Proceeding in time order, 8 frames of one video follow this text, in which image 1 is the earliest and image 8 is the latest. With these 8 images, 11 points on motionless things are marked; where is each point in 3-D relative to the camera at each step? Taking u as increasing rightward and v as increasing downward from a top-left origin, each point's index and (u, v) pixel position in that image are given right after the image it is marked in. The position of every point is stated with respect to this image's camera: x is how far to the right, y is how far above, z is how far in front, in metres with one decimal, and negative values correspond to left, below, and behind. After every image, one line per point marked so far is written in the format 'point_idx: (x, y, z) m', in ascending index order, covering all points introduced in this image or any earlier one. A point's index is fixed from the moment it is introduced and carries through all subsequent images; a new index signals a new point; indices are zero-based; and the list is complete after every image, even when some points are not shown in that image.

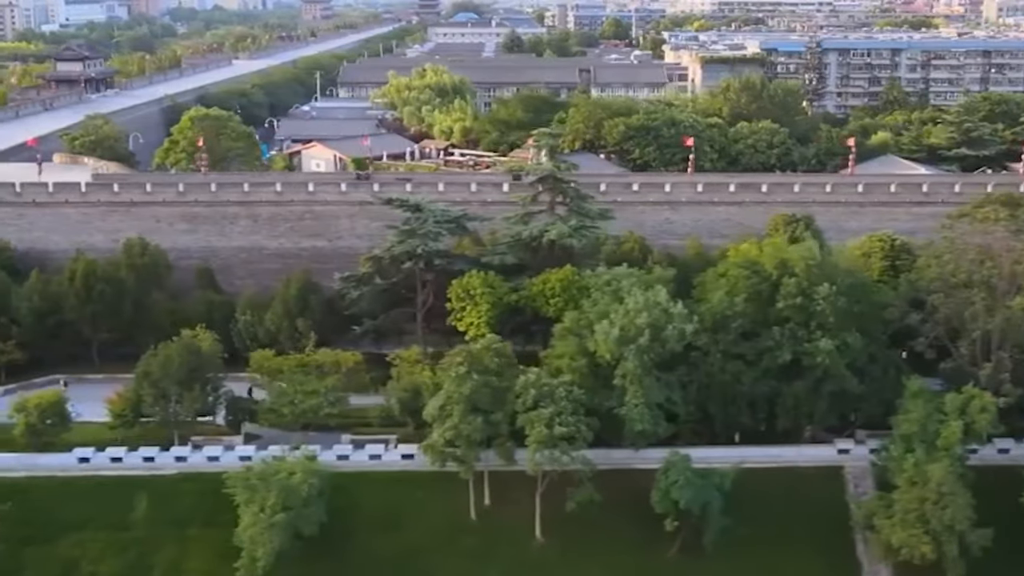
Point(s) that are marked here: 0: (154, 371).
0: (-3.0, -0.7, +15.7) m
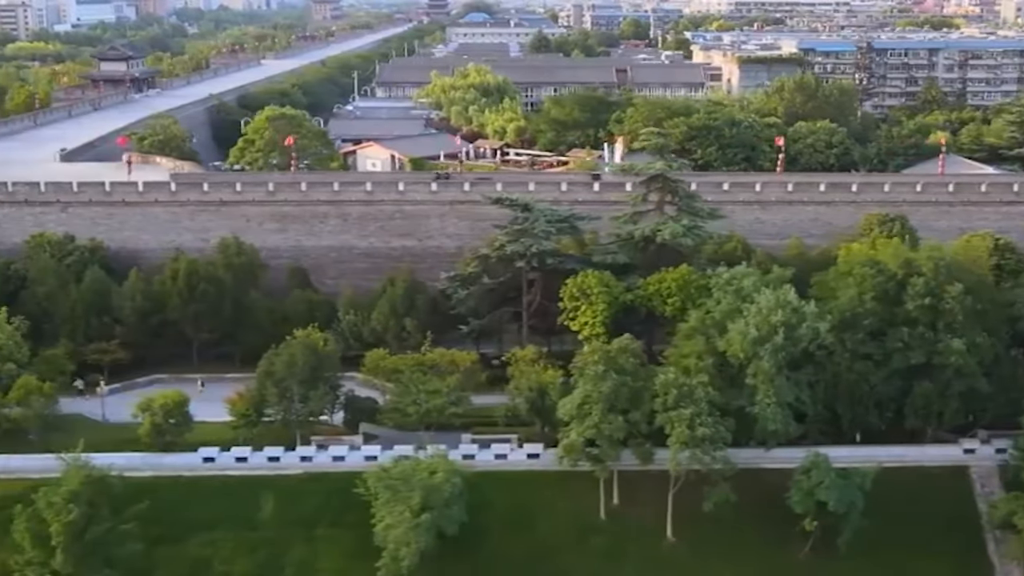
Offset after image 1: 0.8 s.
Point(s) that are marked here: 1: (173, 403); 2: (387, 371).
0: (-2.0, -0.7, +15.7) m
1: (-2.8, -1.0, +15.6) m
2: (-1.1, -0.7, +16.6) m
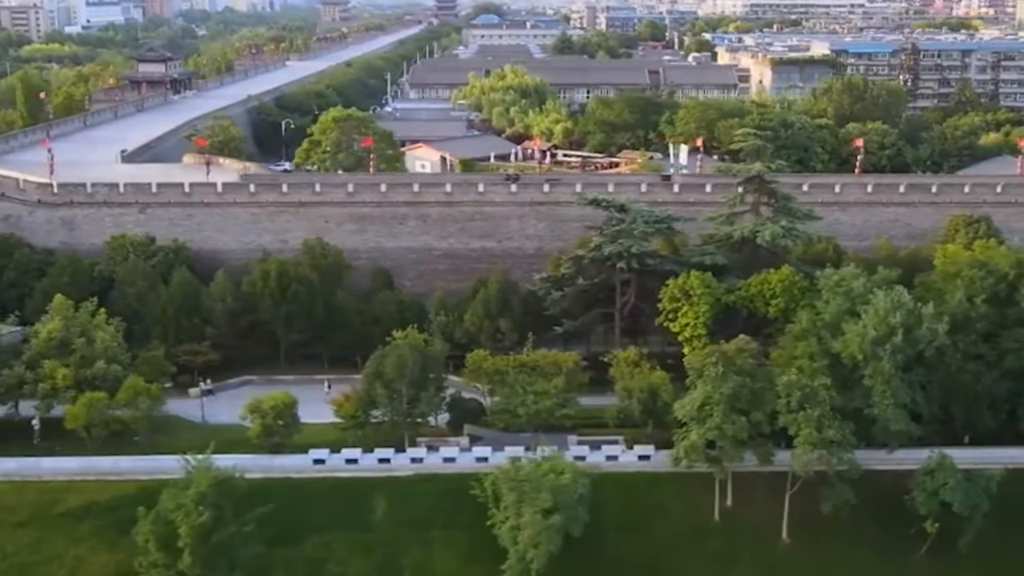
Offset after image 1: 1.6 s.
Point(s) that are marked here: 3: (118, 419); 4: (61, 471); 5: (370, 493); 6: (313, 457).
0: (-1.0, -0.7, +15.6) m
1: (-1.9, -1.0, +15.6) m
2: (-0.2, -0.7, +16.5) m
3: (-3.3, -1.1, +15.6) m
4: (-3.8, -1.5, +15.6) m
5: (-1.2, -1.7, +15.3) m
6: (-1.7, -1.4, +15.6) m
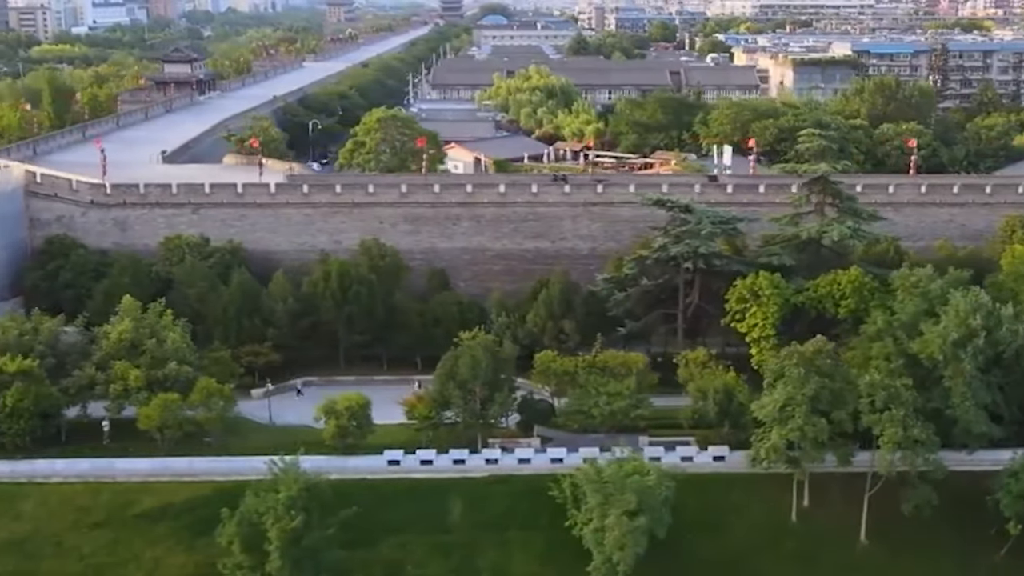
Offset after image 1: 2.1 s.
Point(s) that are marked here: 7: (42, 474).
0: (-0.4, -0.7, +15.6) m
1: (-1.3, -1.0, +15.6) m
2: (+0.4, -0.8, +16.5) m
3: (-2.7, -1.1, +15.6) m
4: (-3.1, -1.5, +15.5) m
5: (-0.5, -1.7, +15.3) m
6: (-1.0, -1.4, +15.5) m
7: (-3.9, -1.6, +15.5) m
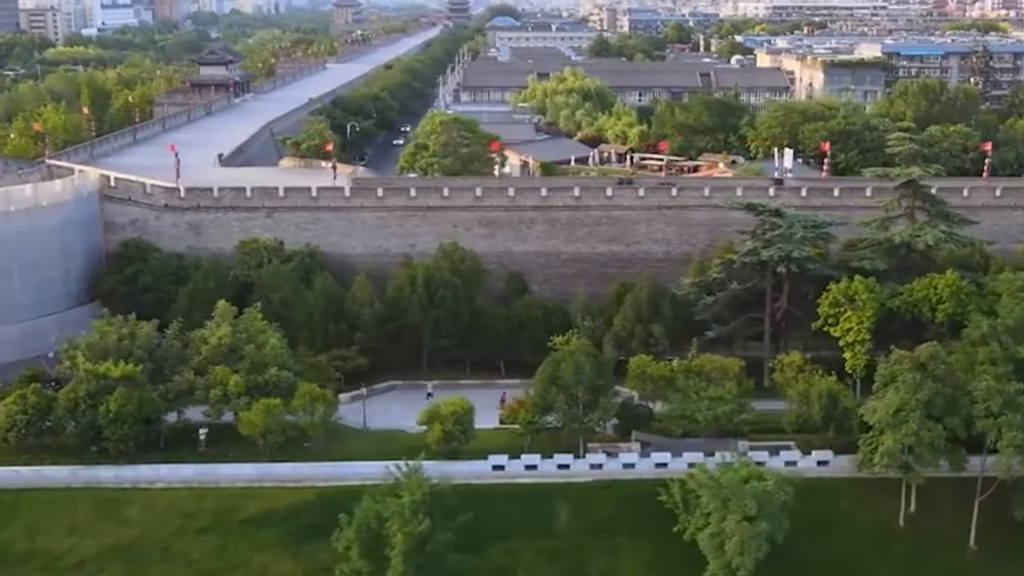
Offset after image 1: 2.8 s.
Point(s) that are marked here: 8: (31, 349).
0: (+0.5, -0.8, +15.6) m
1: (-0.4, -1.0, +15.5) m
2: (+1.3, -0.8, +16.5) m
3: (-1.8, -1.1, +15.5) m
4: (-2.3, -1.6, +15.5) m
5: (+0.3, -1.7, +15.2) m
6: (-0.2, -1.5, +15.5) m
7: (-3.0, -1.6, +15.4) m
8: (-5.0, -0.6, +19.3) m
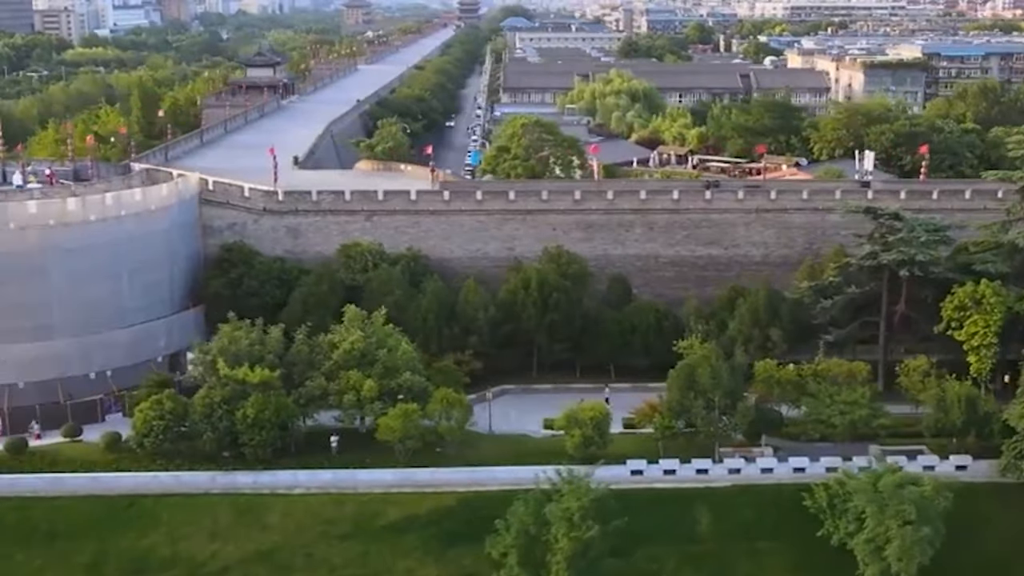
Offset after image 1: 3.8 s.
0: (+1.6, -0.8, +15.6) m
1: (+0.7, -1.1, +15.5) m
2: (+2.4, -0.8, +16.5) m
3: (-0.7, -1.2, +15.5) m
4: (-1.1, -1.6, +15.5) m
5: (+1.5, -1.8, +15.2) m
6: (+1.0, -1.5, +15.5) m
7: (-1.9, -1.6, +15.4) m
8: (-3.9, -0.7, +19.2) m
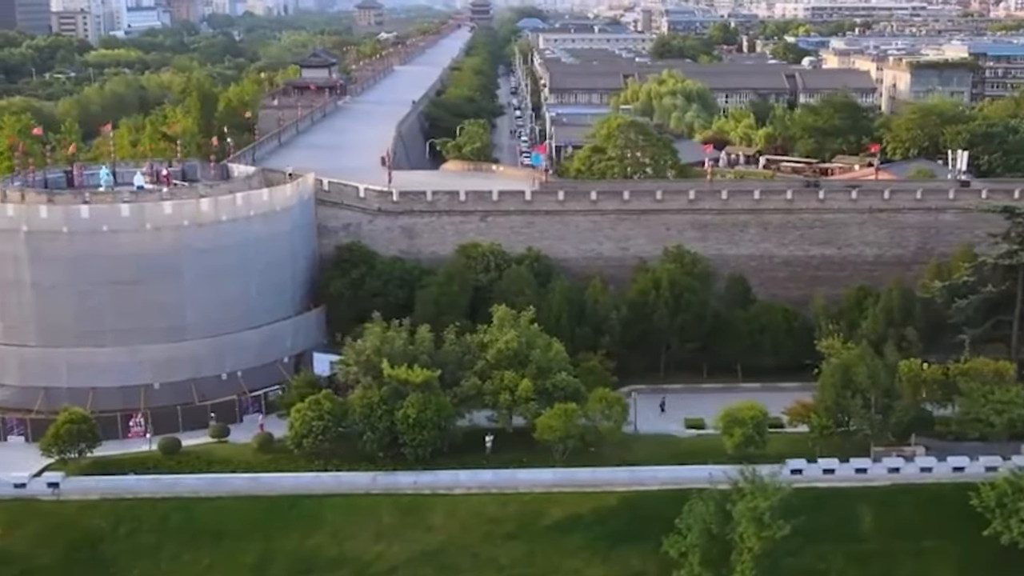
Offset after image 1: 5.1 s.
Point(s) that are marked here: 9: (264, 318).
0: (+2.9, -0.8, +15.6) m
1: (+2.1, -1.1, +15.5) m
2: (+3.8, -0.8, +16.5) m
3: (+0.7, -1.2, +15.5) m
4: (+0.2, -1.6, +15.5) m
5: (+2.8, -1.8, +15.2) m
6: (+2.3, -1.5, +15.5) m
7: (-0.6, -1.6, +15.4) m
8: (-2.5, -0.7, +19.2) m
9: (-2.6, -0.3, +19.3) m
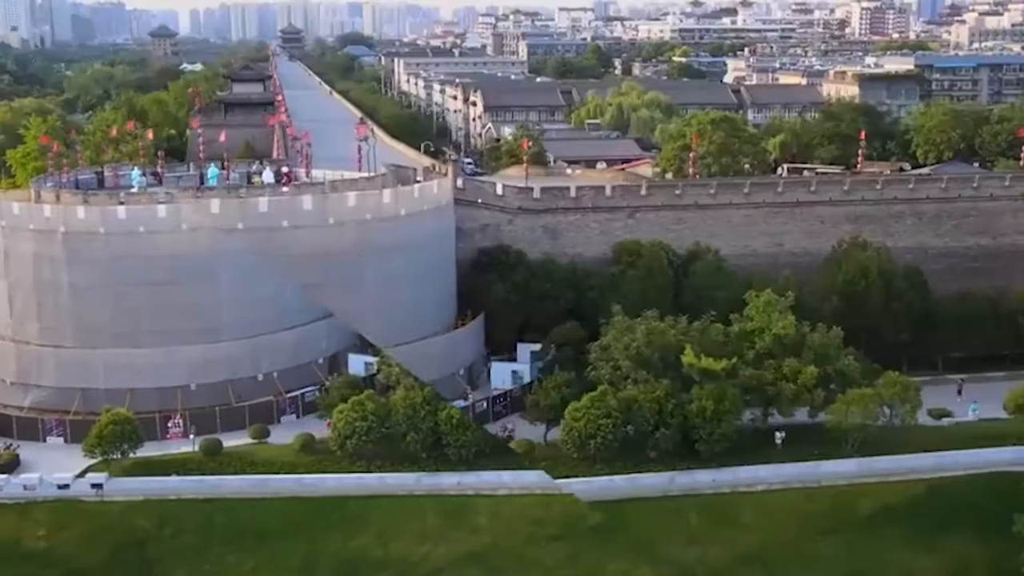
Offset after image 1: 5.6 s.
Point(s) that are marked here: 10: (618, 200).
0: (+5.2, -0.6, +14.6) m
1: (+4.3, -0.9, +14.5) m
2: (+5.9, -0.6, +15.6) m
3: (+2.9, -1.0, +14.3) m
4: (+2.5, -1.5, +14.2) m
5: (+5.1, -1.6, +14.2) m
6: (+4.6, -1.3, +14.5) m
7: (+1.7, -1.5, +14.1) m
8: (-0.6, -0.7, +17.7) m
9: (-0.7, -0.3, +17.8) m
10: (+1.2, +1.0, +20.0) m
